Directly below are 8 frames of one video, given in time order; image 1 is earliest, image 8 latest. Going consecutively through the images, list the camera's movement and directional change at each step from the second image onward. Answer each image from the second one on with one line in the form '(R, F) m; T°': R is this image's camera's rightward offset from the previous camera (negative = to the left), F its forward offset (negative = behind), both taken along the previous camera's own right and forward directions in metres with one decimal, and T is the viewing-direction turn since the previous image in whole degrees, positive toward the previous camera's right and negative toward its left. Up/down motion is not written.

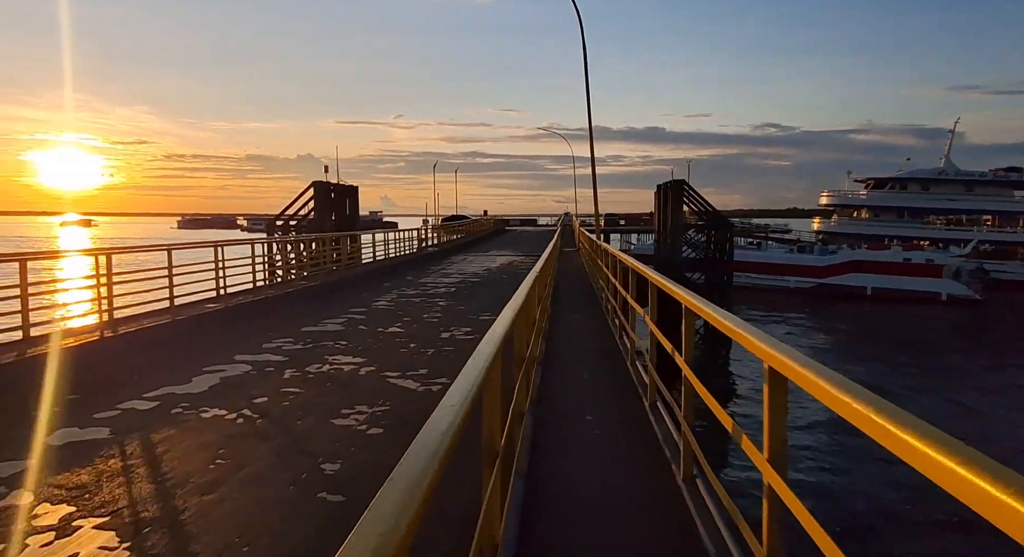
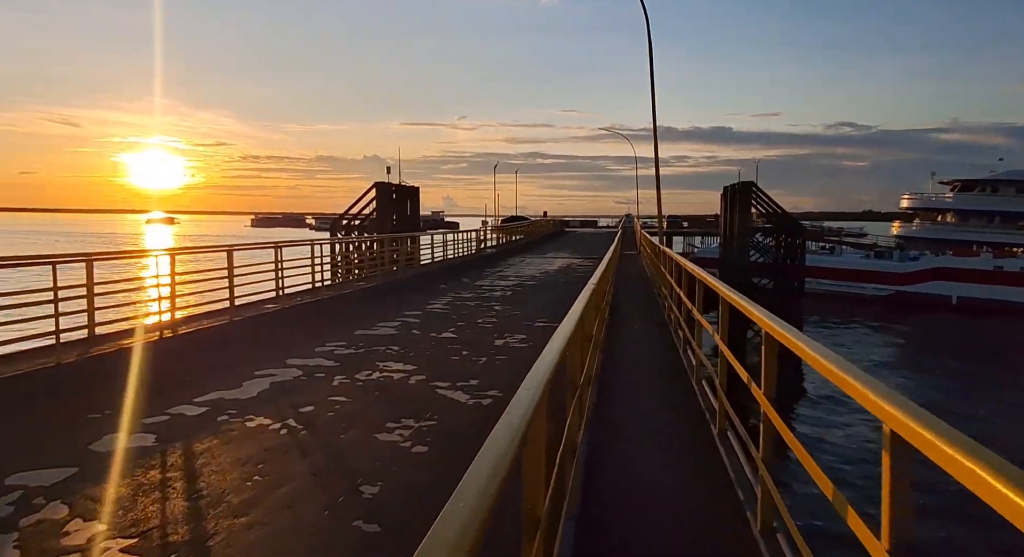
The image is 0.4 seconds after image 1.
(0.0, +0.5) m; -6°
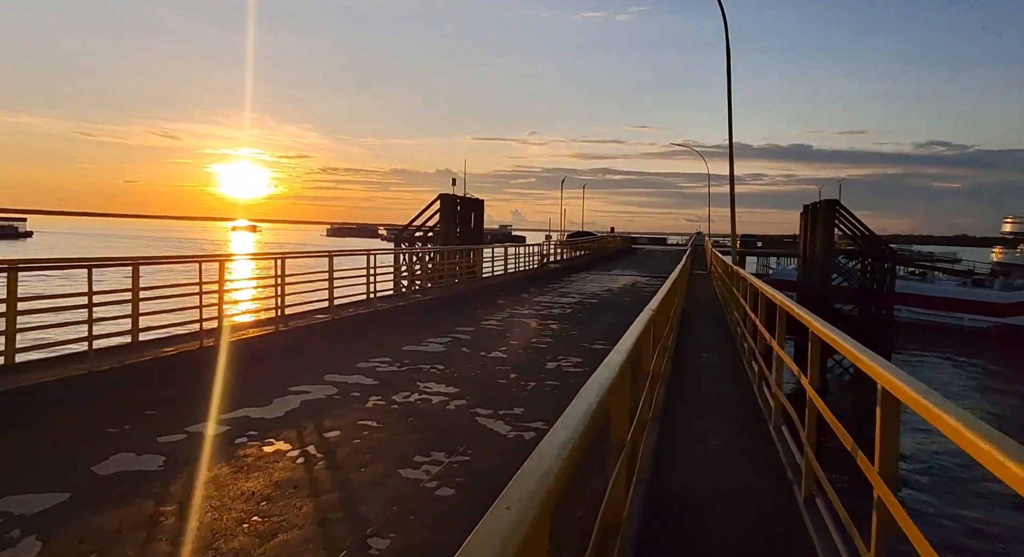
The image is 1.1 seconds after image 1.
(+0.2, +0.8) m; -6°
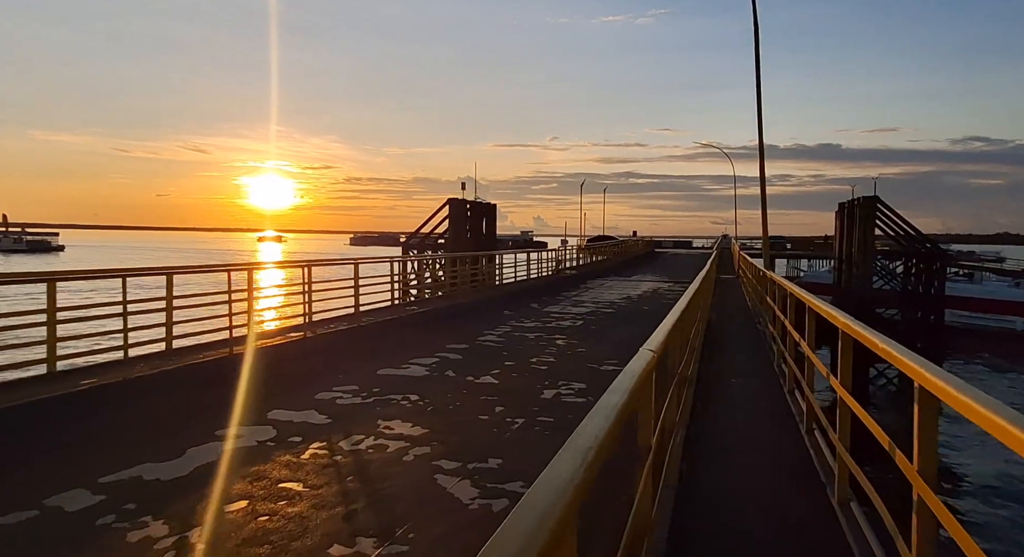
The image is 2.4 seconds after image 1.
(+0.5, +1.7) m; -2°
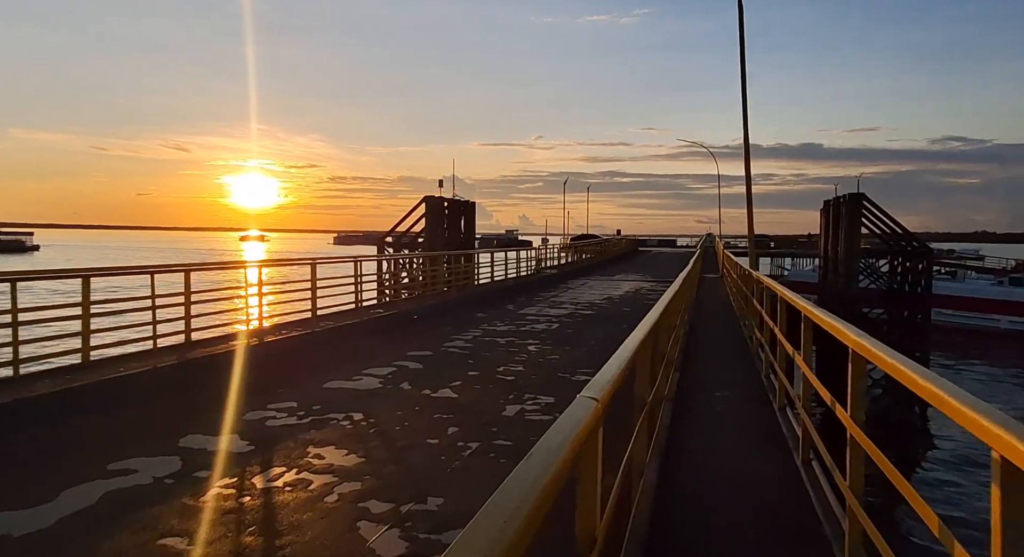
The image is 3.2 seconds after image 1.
(+0.4, +0.9) m; +1°
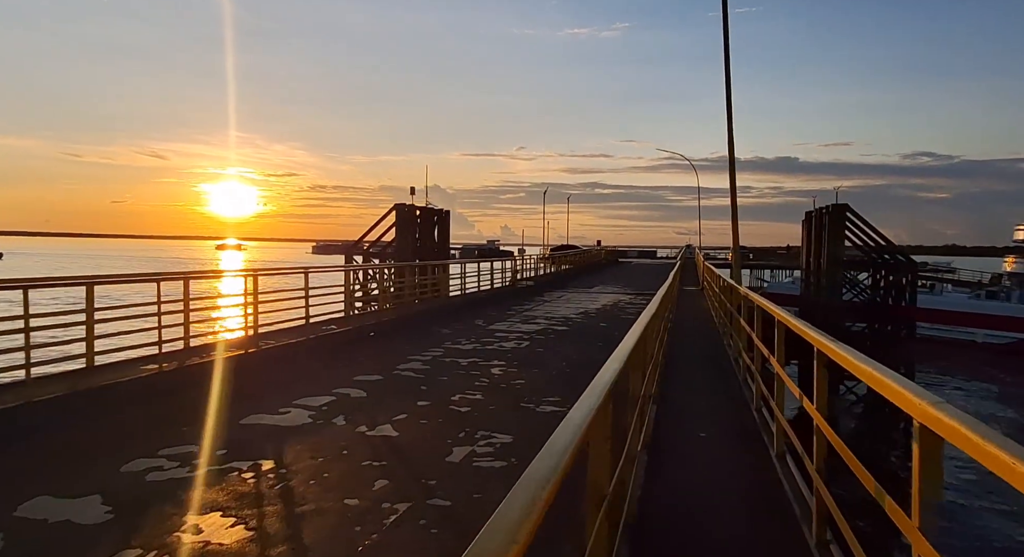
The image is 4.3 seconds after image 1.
(+0.4, +1.2) m; +2°
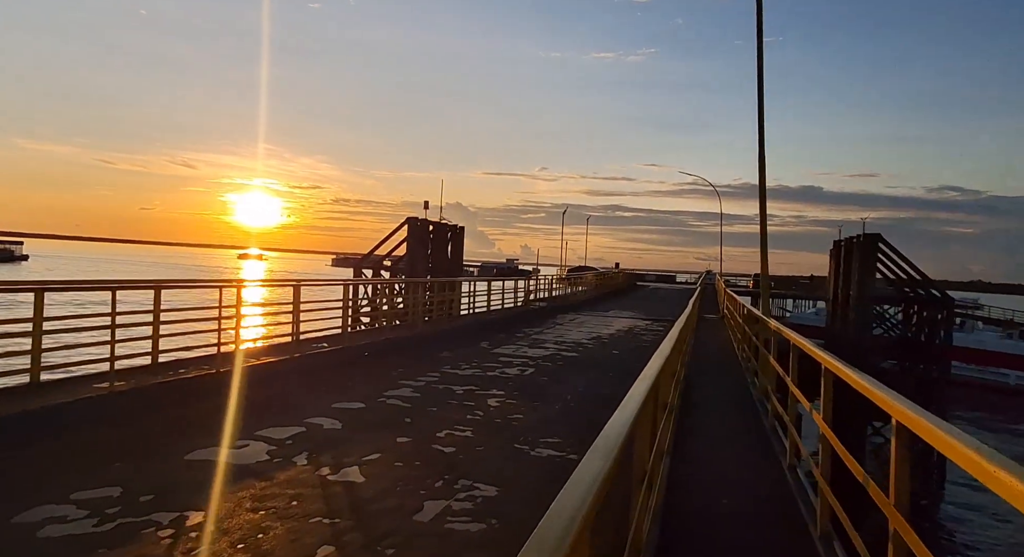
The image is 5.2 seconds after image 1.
(+0.2, +1.0) m; -2°
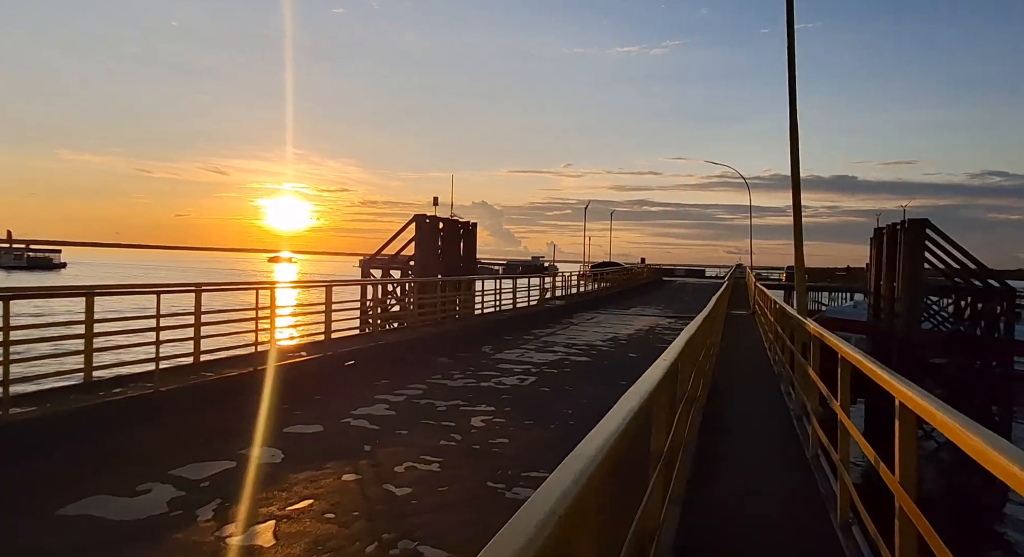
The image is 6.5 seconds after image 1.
(+0.6, +1.5) m; -3°
